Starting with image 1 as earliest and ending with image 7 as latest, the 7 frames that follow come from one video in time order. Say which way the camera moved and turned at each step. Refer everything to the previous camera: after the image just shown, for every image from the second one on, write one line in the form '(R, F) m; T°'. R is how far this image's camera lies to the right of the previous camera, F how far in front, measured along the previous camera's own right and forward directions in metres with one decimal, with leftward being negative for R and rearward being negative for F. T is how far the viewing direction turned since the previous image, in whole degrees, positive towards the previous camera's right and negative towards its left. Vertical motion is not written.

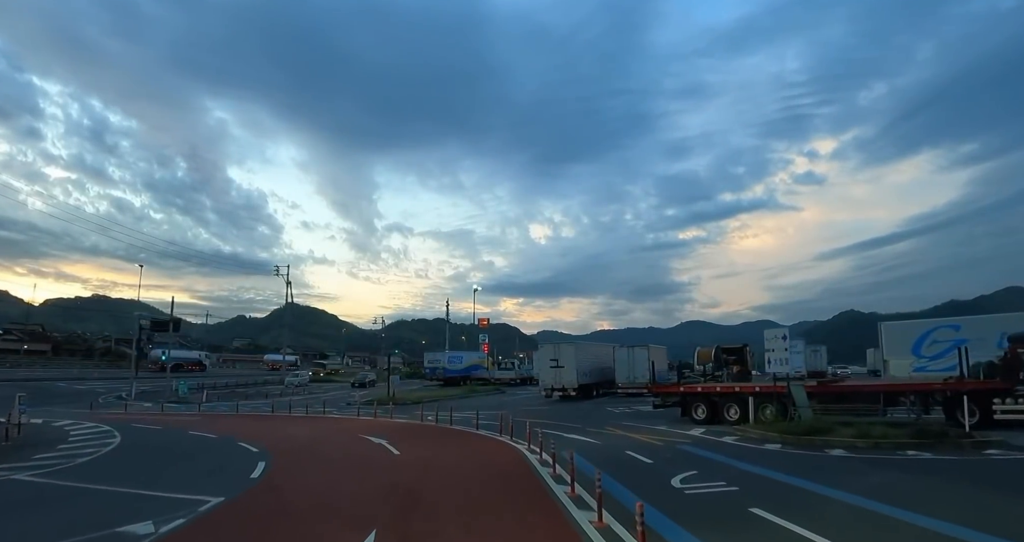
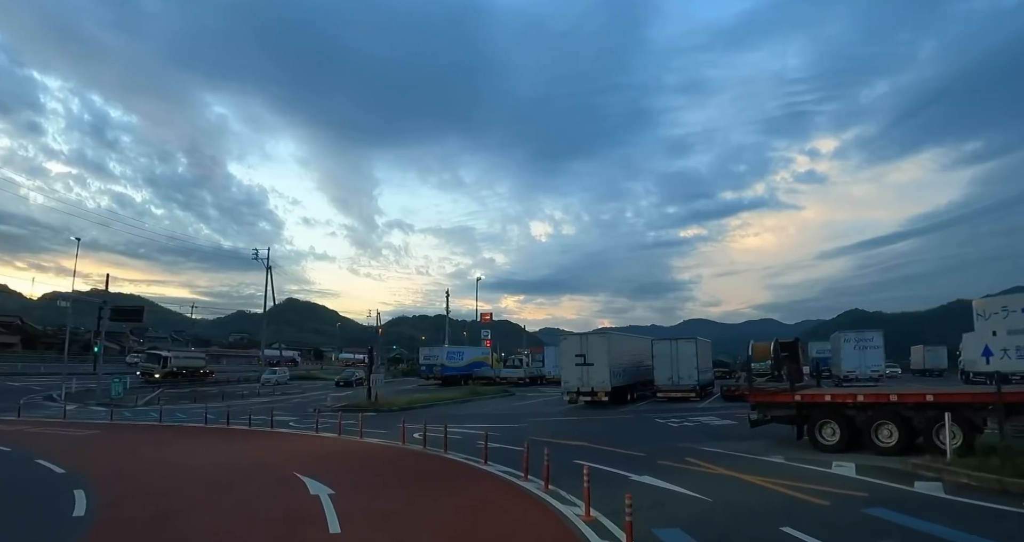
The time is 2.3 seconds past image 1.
(-0.8, +8.8) m; 0°
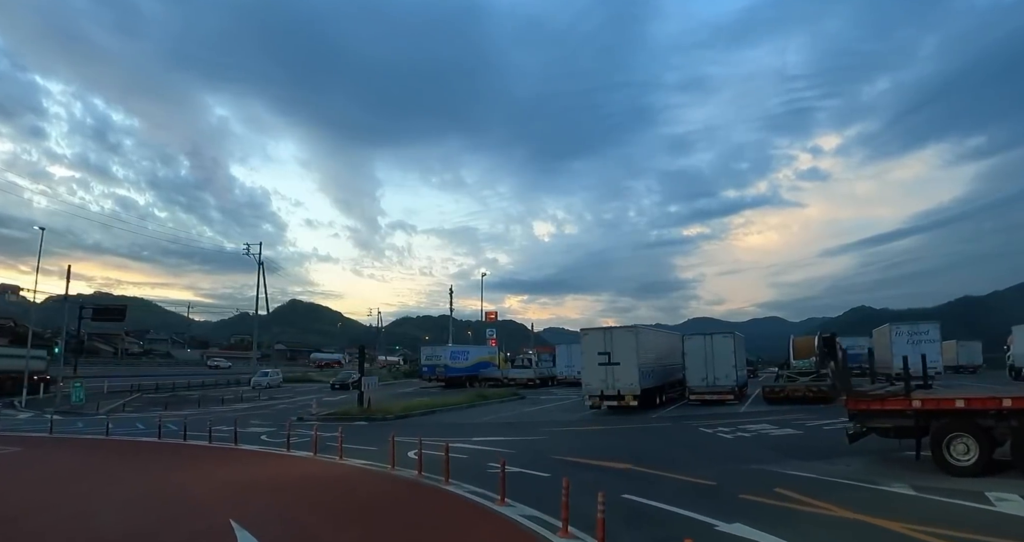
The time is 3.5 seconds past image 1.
(-0.5, +4.3) m; 0°
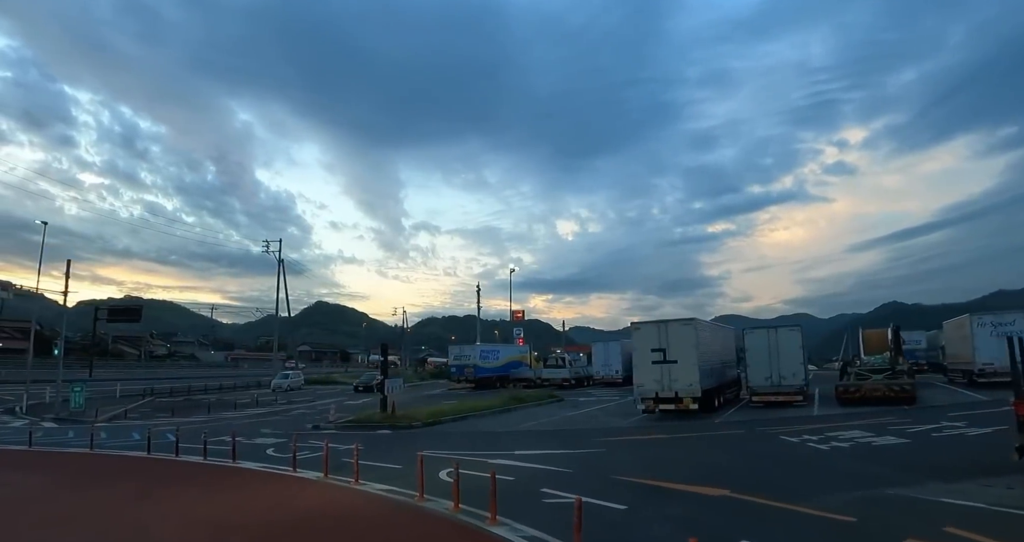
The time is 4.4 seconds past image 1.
(-0.7, +3.3) m; -2°
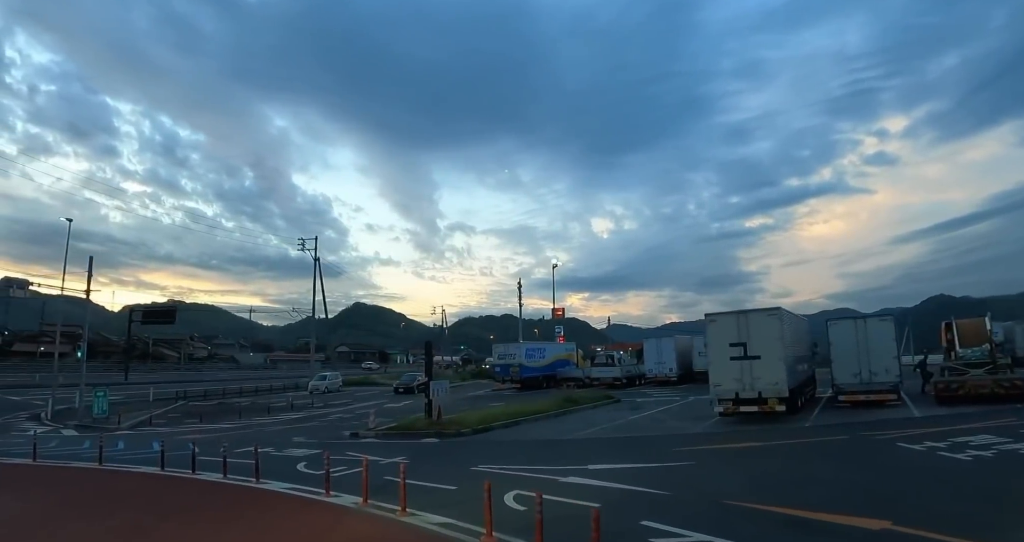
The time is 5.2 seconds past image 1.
(-0.8, +2.8) m; -3°
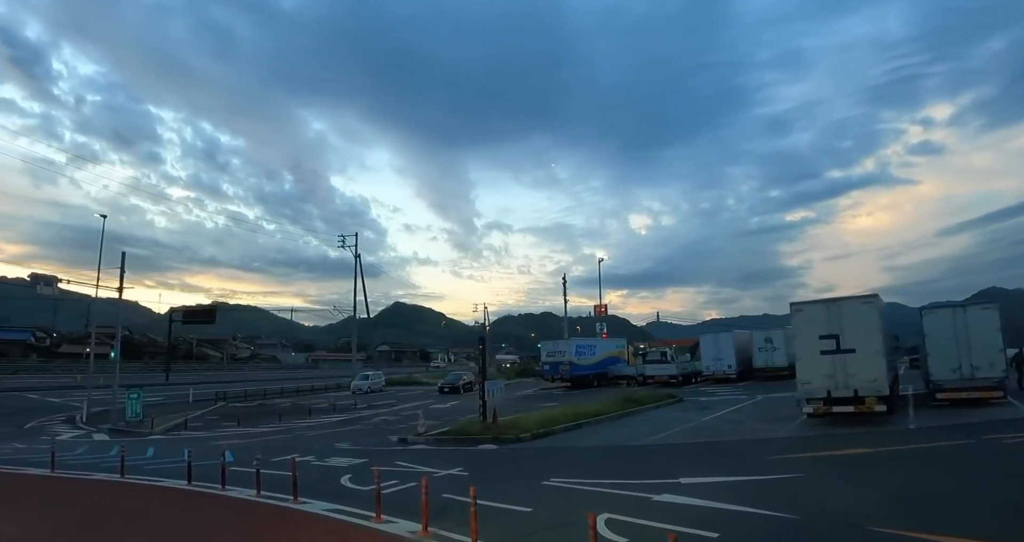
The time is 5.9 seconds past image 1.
(-0.8, +2.3) m; -3°
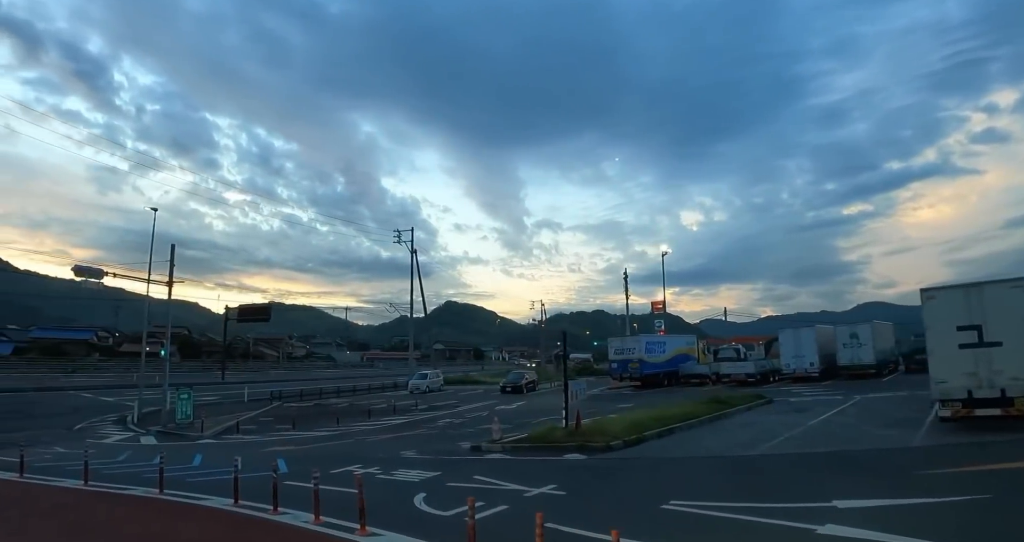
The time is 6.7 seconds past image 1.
(-1.0, +2.5) m; -5°
